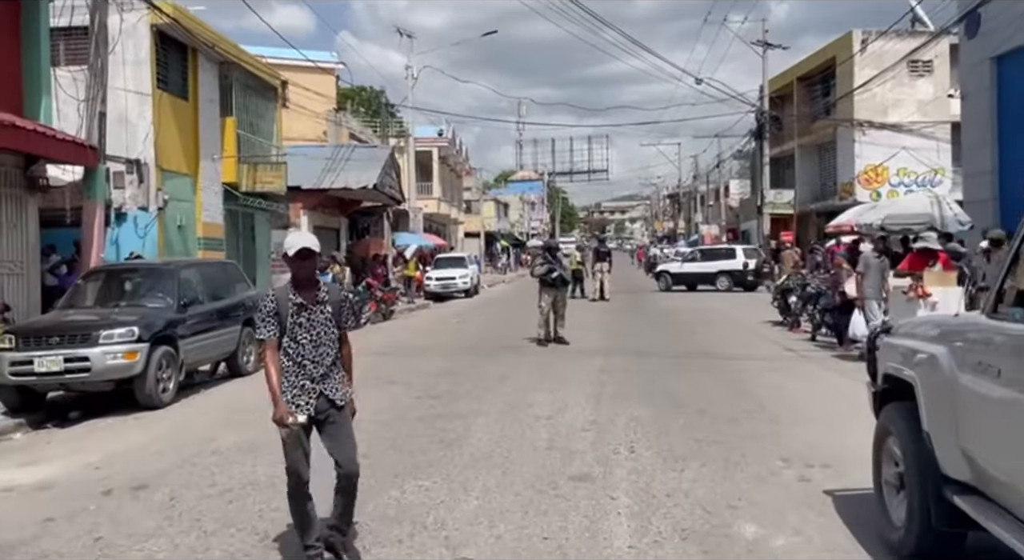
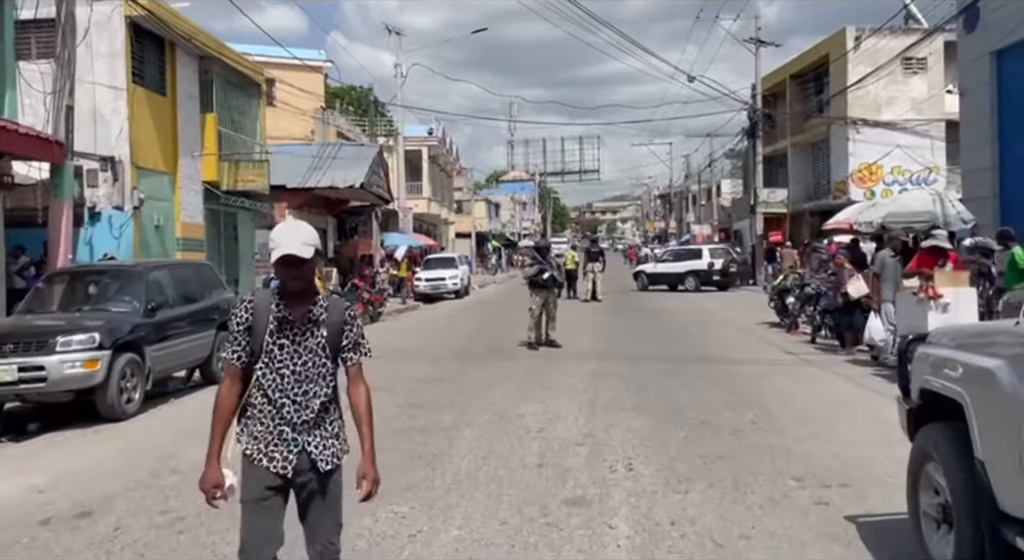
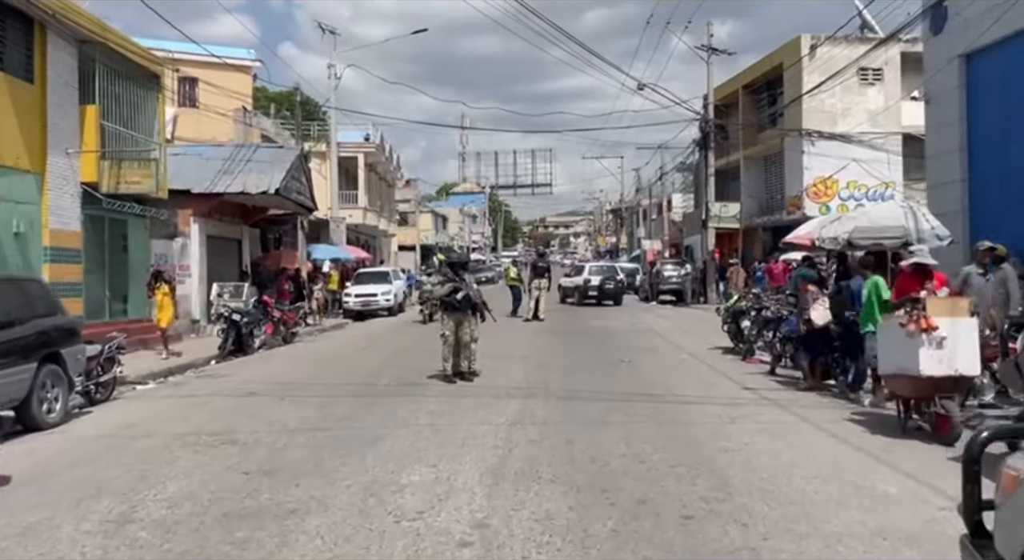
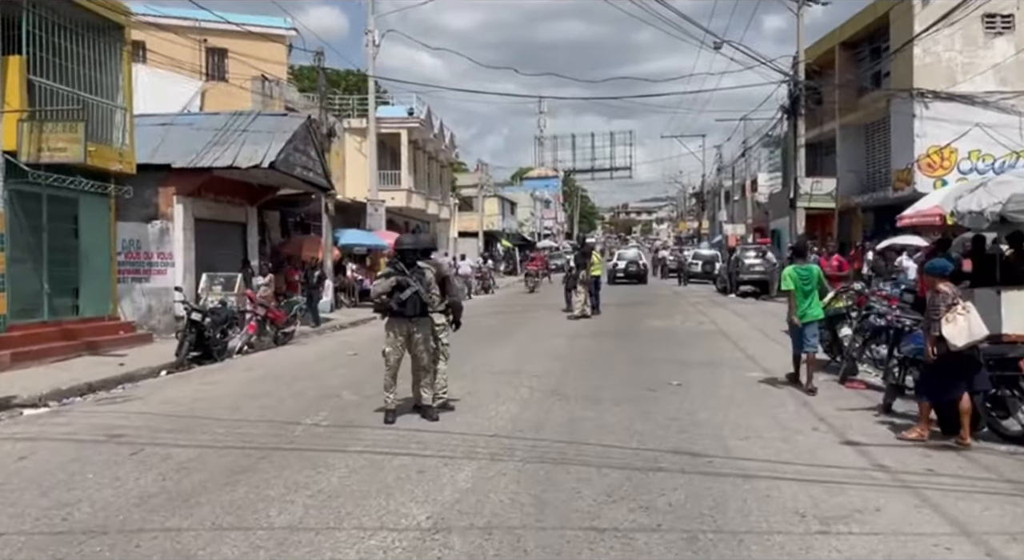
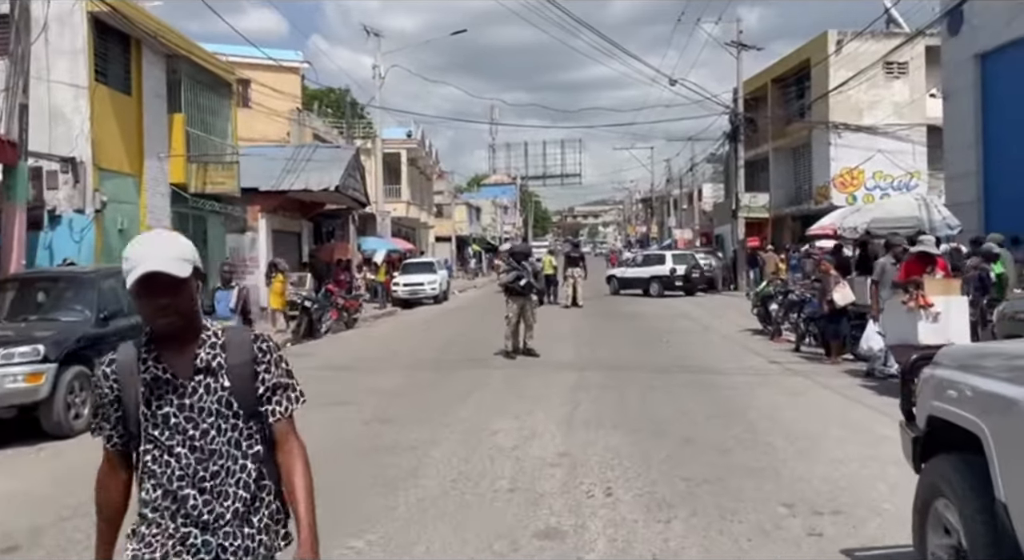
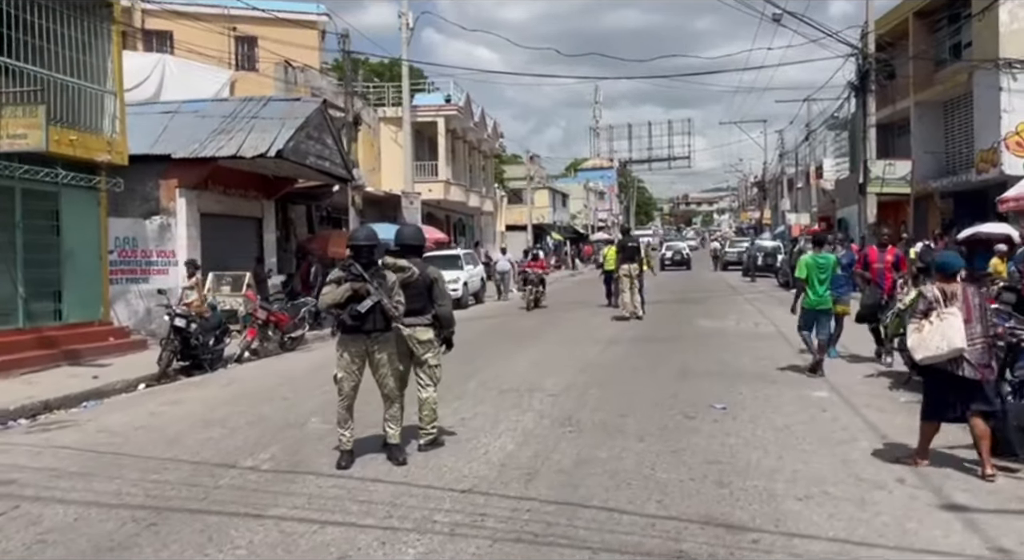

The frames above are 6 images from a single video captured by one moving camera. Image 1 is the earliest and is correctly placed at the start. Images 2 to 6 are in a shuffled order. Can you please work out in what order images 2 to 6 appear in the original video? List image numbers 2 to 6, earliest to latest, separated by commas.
2, 5, 3, 4, 6
